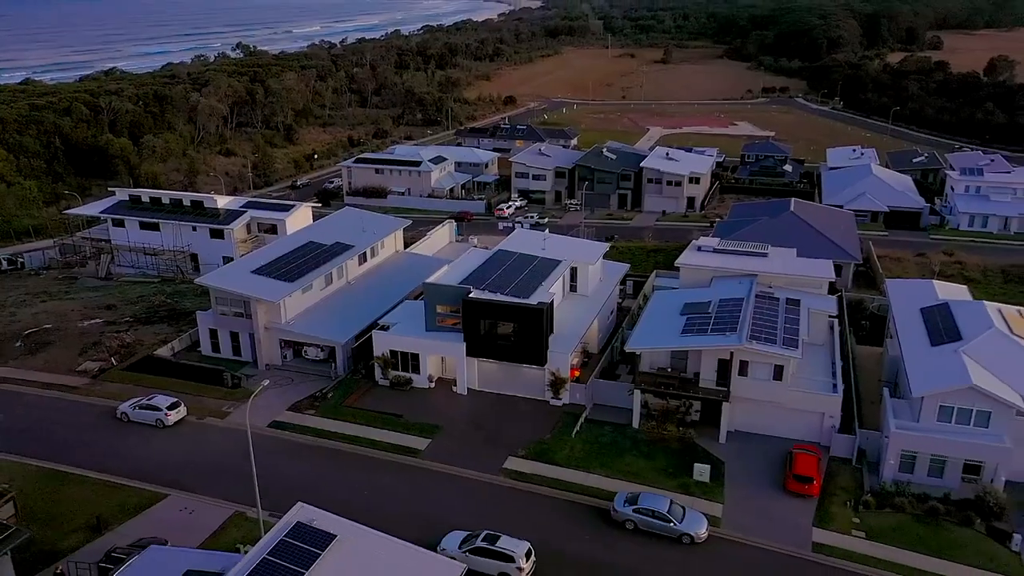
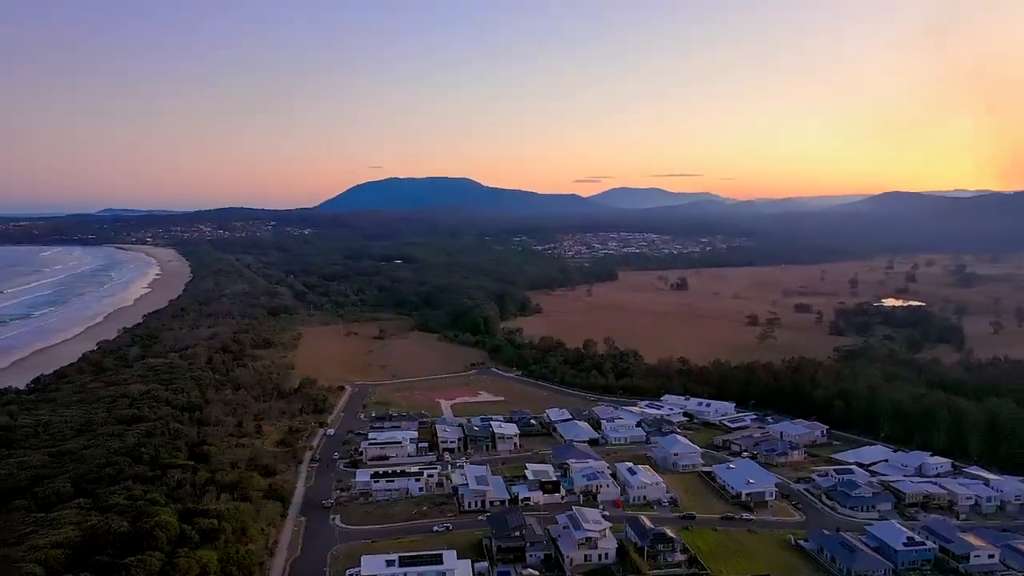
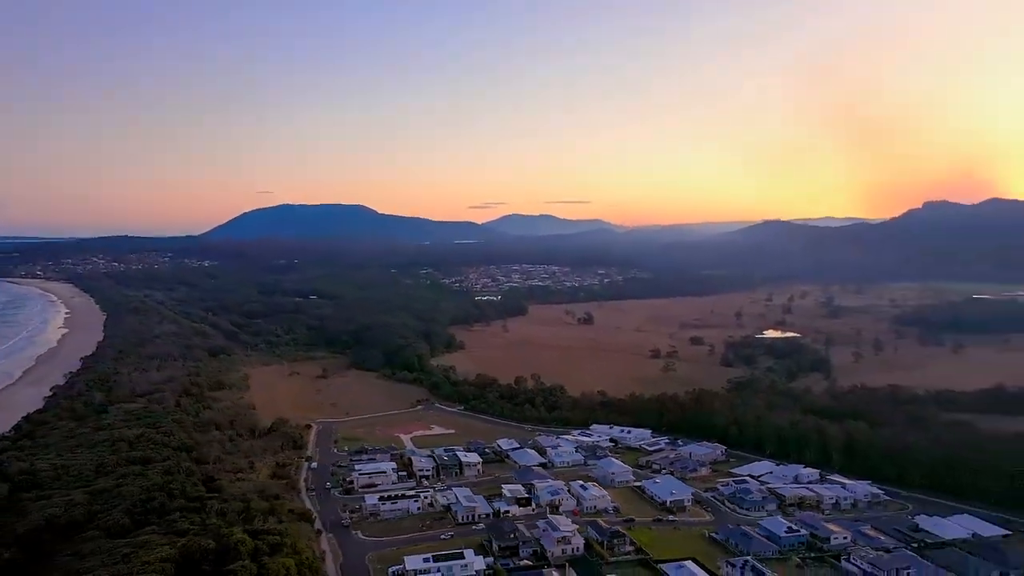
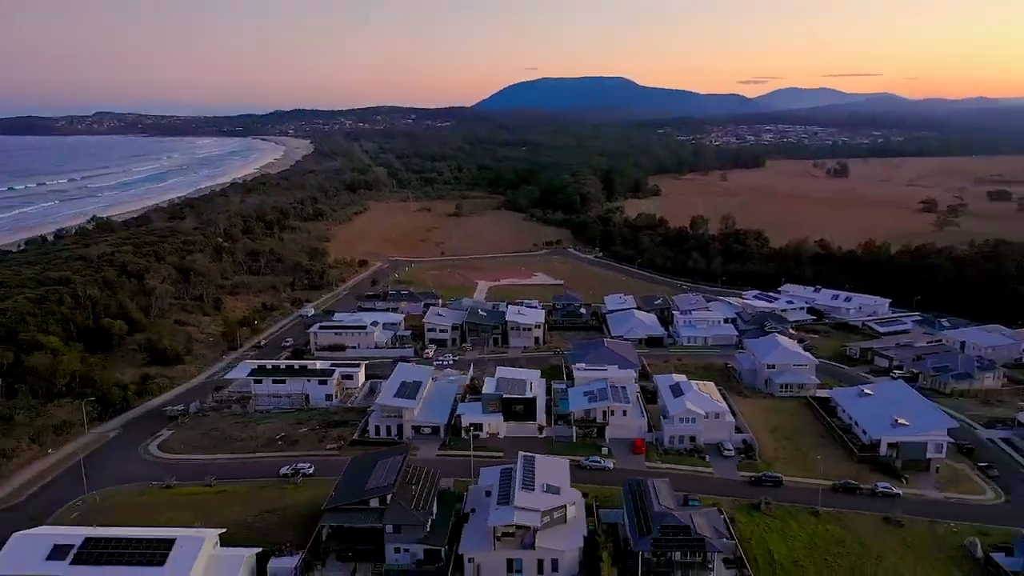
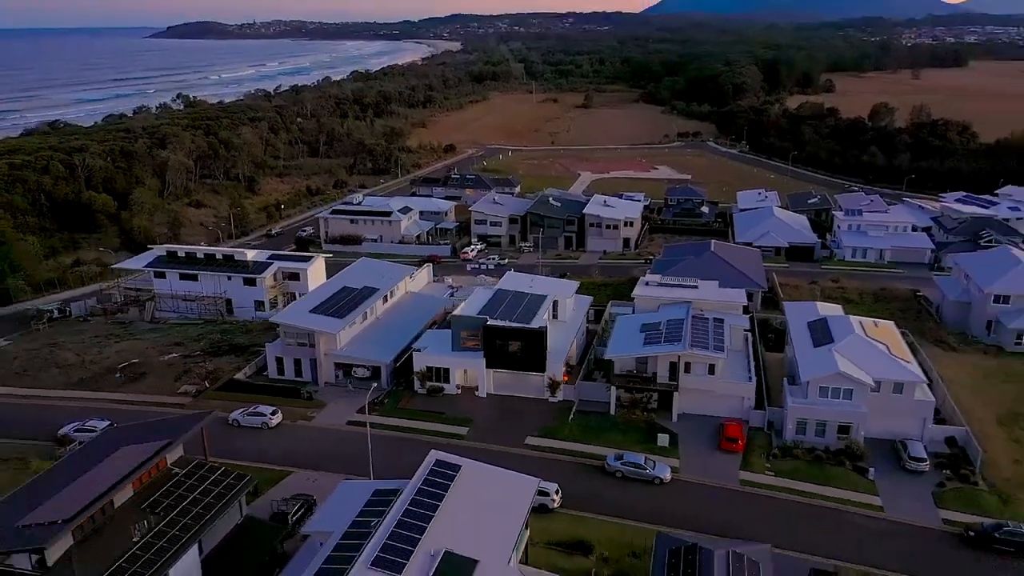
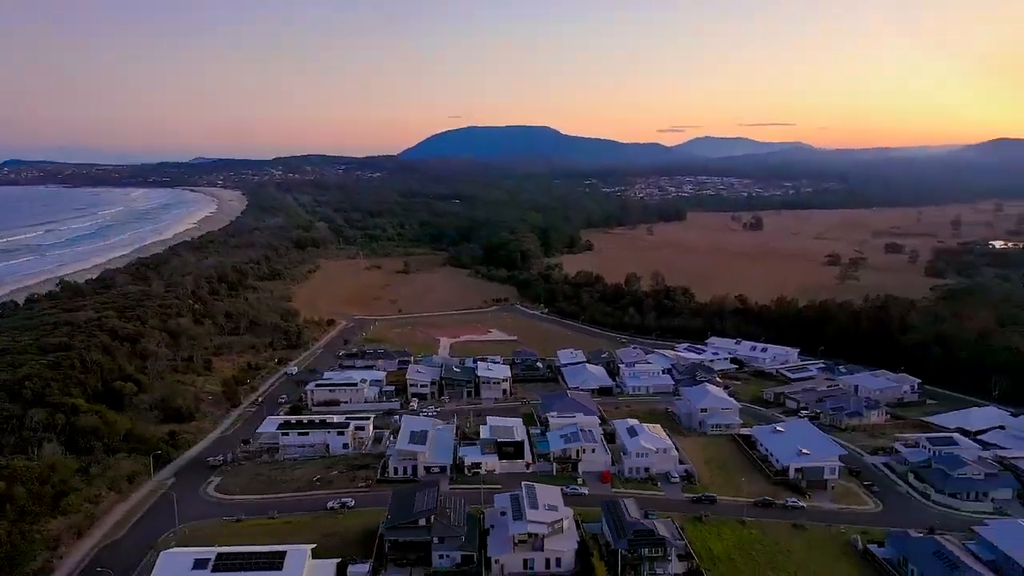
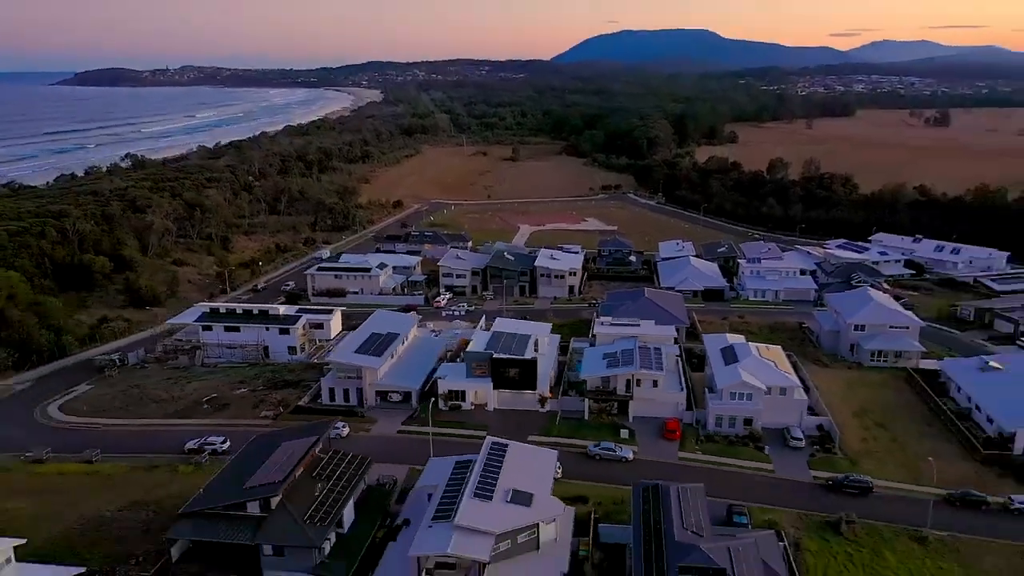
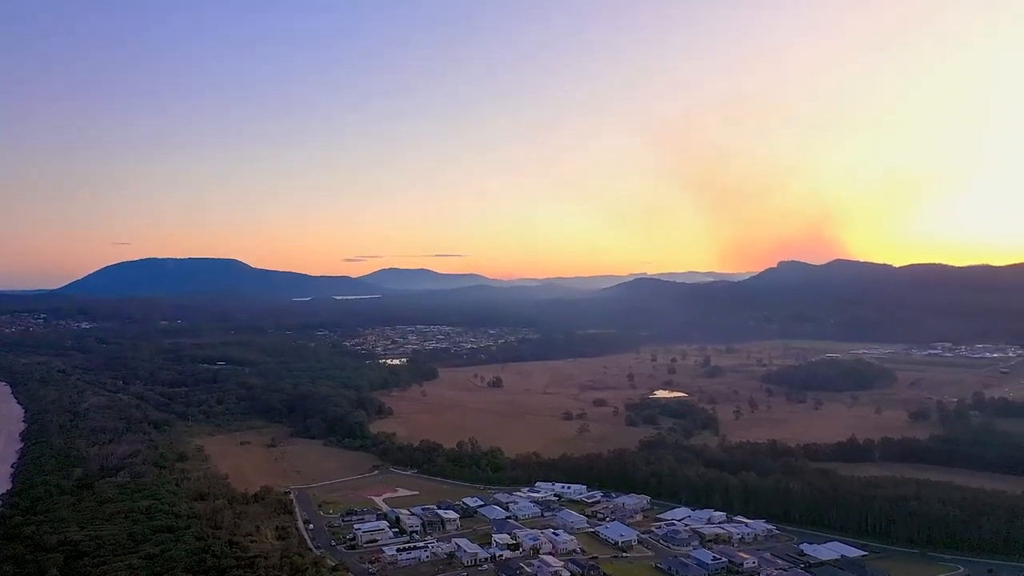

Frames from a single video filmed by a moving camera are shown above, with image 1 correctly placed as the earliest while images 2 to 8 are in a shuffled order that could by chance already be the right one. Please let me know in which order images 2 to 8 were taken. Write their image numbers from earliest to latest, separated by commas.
5, 7, 4, 6, 2, 3, 8
